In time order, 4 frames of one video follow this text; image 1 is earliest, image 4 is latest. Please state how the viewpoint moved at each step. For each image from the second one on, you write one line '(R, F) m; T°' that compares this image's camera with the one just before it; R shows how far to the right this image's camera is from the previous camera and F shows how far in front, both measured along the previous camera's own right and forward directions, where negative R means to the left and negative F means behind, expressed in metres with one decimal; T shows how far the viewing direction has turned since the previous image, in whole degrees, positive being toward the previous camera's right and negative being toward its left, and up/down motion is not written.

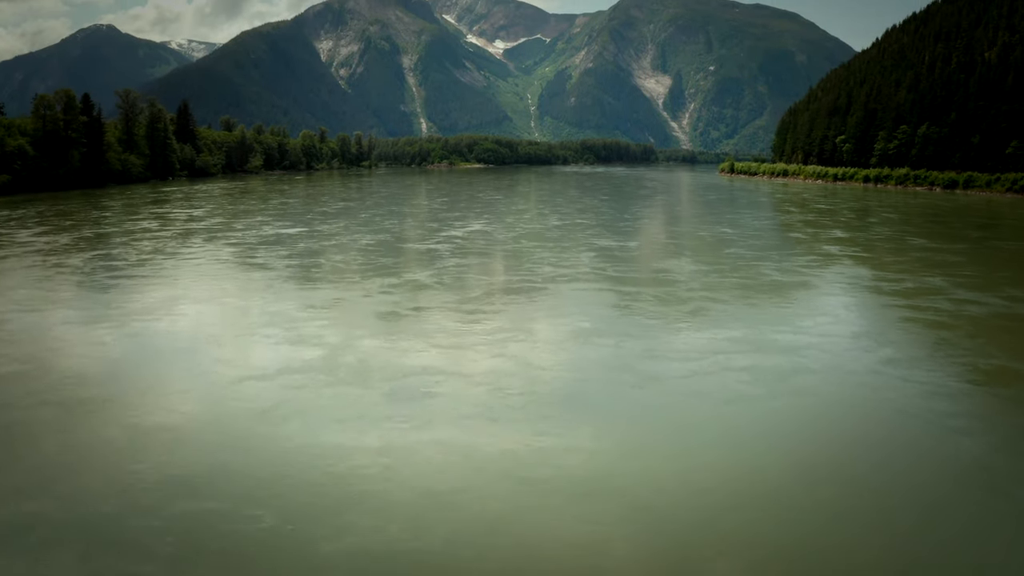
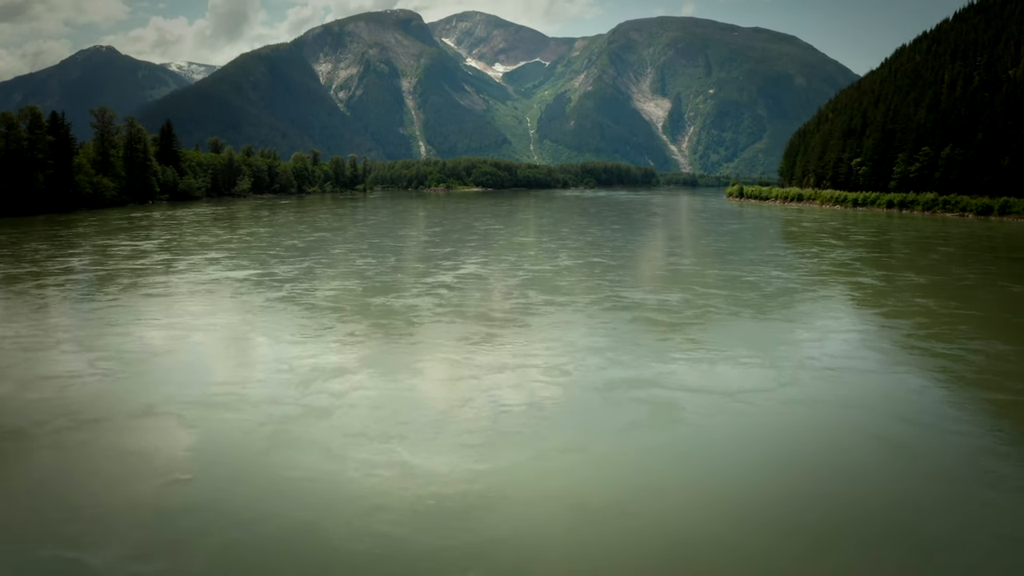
(-0.2, +8.5) m; 0°
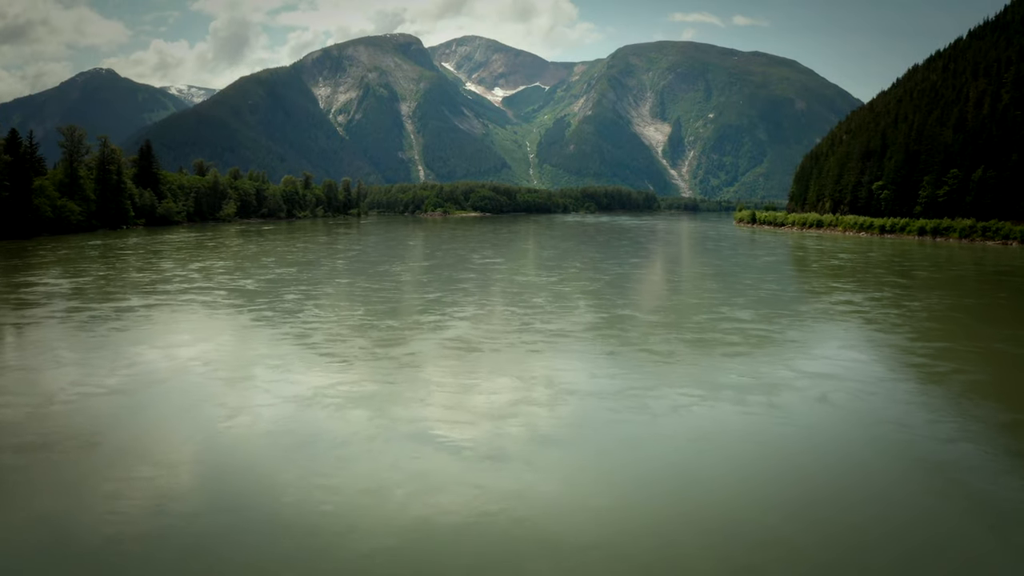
(-0.2, +9.6) m; 0°
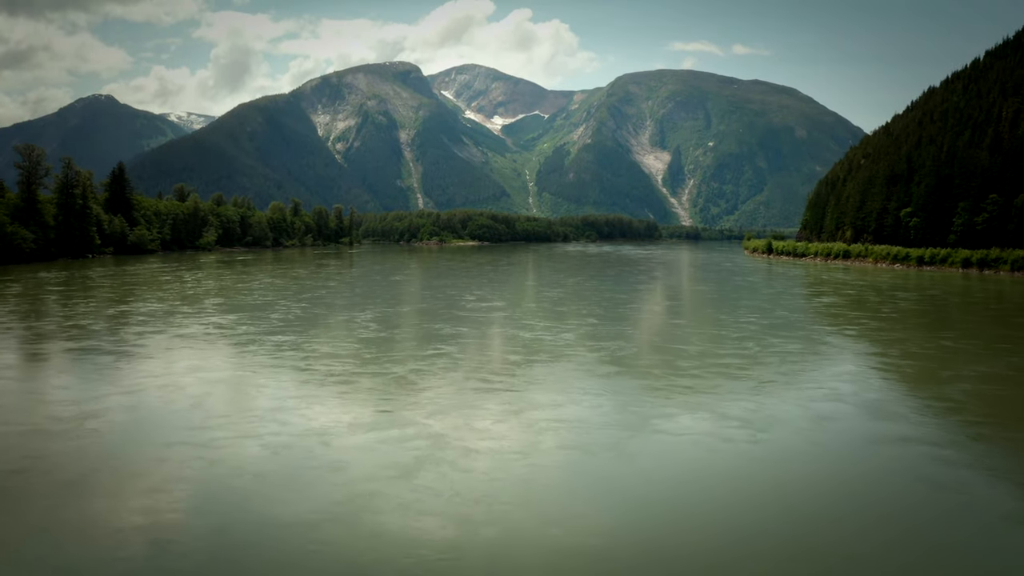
(-0.2, +10.9) m; 0°
